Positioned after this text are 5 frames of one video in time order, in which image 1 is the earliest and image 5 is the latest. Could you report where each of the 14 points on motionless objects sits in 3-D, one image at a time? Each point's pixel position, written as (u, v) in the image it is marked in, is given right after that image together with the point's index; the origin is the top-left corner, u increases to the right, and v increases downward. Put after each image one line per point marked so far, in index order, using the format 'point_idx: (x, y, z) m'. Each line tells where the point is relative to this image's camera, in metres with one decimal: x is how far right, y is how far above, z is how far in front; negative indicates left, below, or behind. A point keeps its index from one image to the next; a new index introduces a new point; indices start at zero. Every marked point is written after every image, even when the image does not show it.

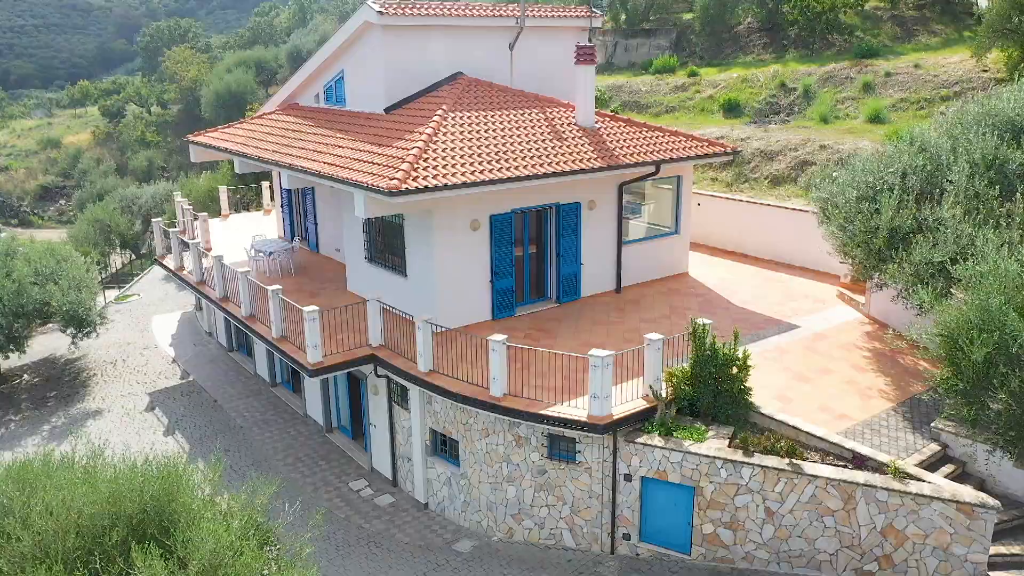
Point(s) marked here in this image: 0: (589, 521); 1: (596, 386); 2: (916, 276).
0: (+1.2, -3.6, +12.0) m
1: (+1.2, -1.4, +11.2) m
2: (+6.1, +0.2, +11.9) m
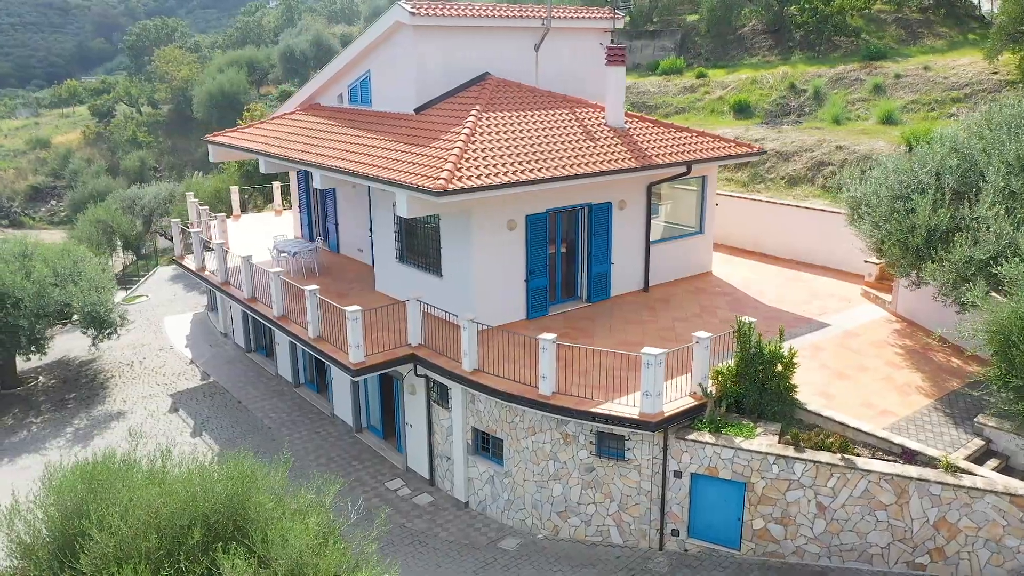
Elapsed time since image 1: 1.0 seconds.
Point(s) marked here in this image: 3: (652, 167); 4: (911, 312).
0: (+1.9, -3.6, +12.2) m
1: (+2.0, -1.4, +11.3) m
2: (+6.9, +0.2, +12.1) m
3: (+2.7, +2.3, +15.3) m
4: (+8.0, -0.5, +15.7) m
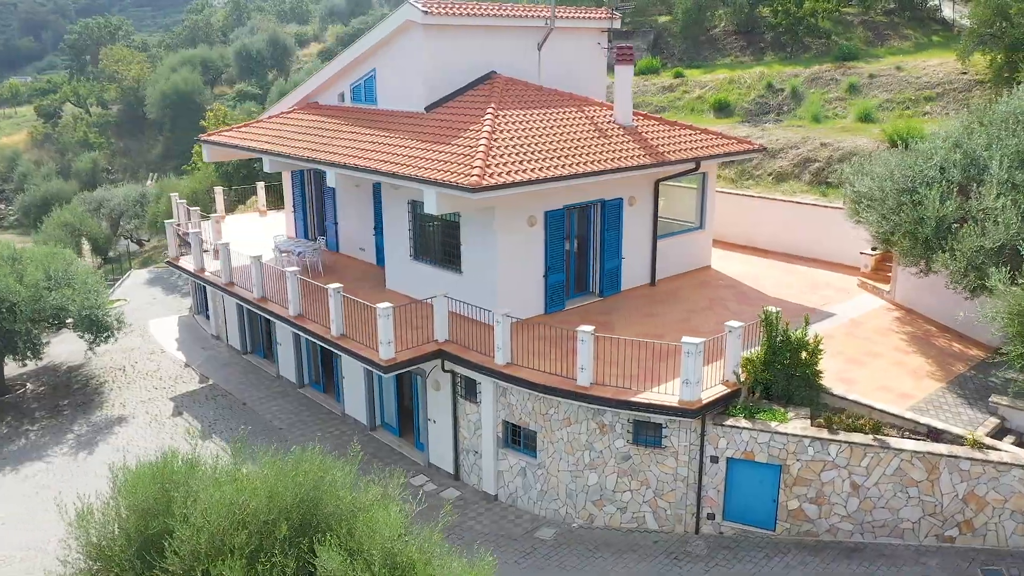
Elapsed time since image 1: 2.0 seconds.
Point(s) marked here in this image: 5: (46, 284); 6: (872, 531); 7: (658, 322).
0: (+2.6, -3.4, +12.5) m
1: (+2.6, -1.2, +11.7) m
2: (+7.4, +0.4, +12.8) m
3: (+3.1, +2.5, +15.7) m
4: (+8.3, -0.3, +16.4) m
5: (-11.1, +0.1, +18.8) m
6: (+5.3, -3.6, +11.6) m
7: (+2.9, -0.7, +15.6) m
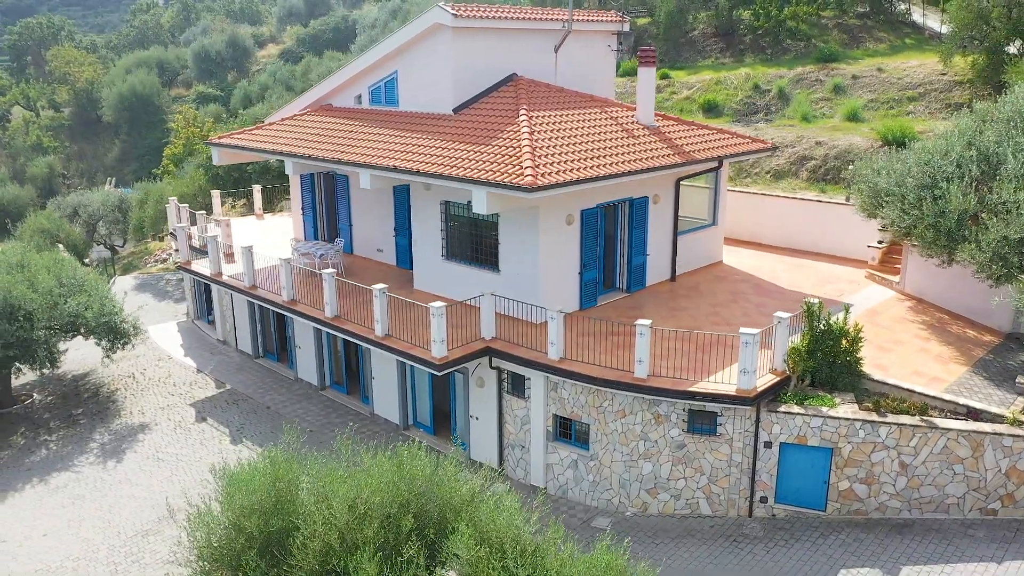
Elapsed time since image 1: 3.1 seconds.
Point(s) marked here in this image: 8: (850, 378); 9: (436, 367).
0: (+3.5, -3.3, +13.0) m
1: (+3.6, -1.1, +12.2) m
2: (+8.3, +0.6, +13.6) m
3: (+3.7, +2.6, +16.2) m
4: (+8.9, 0.0, +17.3) m
5: (-10.6, -0.1, +18.4) m
6: (+6.3, -3.4, +12.3) m
7: (+3.6, -0.6, +16.1) m
8: (+5.6, -1.5, +13.0) m
9: (-1.3, -1.4, +13.7) m
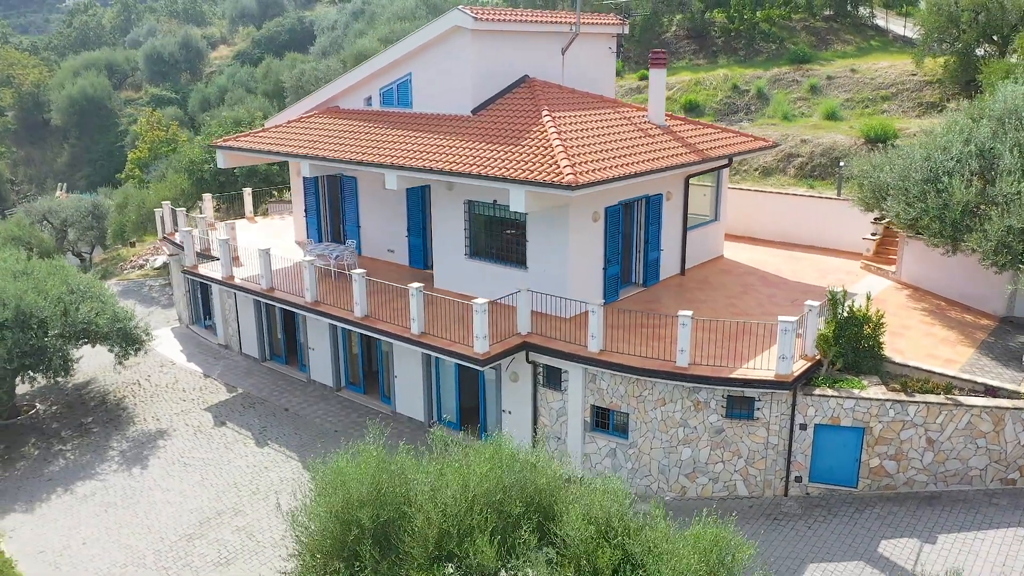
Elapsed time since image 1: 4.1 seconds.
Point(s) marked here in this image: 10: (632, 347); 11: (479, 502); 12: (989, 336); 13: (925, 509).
0: (+4.4, -3.2, +13.7) m
1: (+4.4, -1.0, +12.8) m
2: (+9.0, +0.9, +14.6) m
3: (+4.2, +2.7, +16.9) m
4: (+9.4, +0.2, +18.3) m
5: (-10.2, -0.2, +18.1) m
6: (+7.2, -3.2, +13.1) m
7: (+4.2, -0.4, +16.8) m
8: (+6.4, -1.3, +13.8) m
9: (-0.6, -1.3, +14.0) m
10: (+2.1, -1.0, +14.2) m
11: (-0.4, -2.4, +8.8) m
12: (+9.5, -1.0, +15.7) m
13: (+6.7, -3.6, +12.8) m
